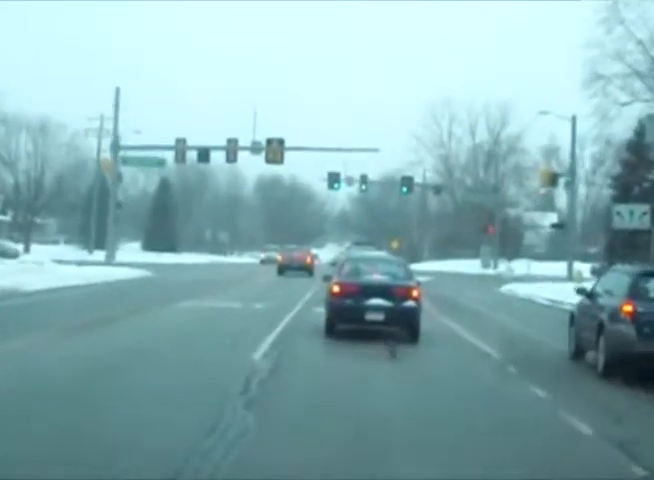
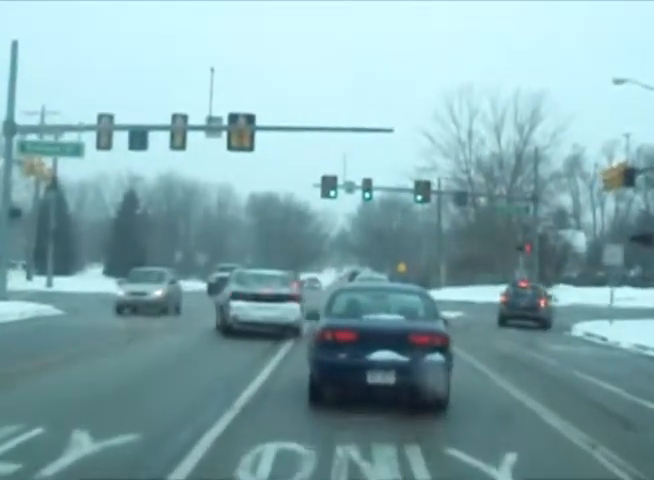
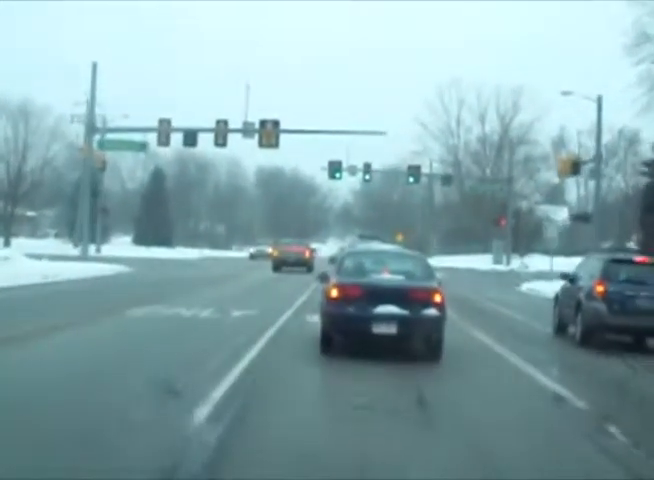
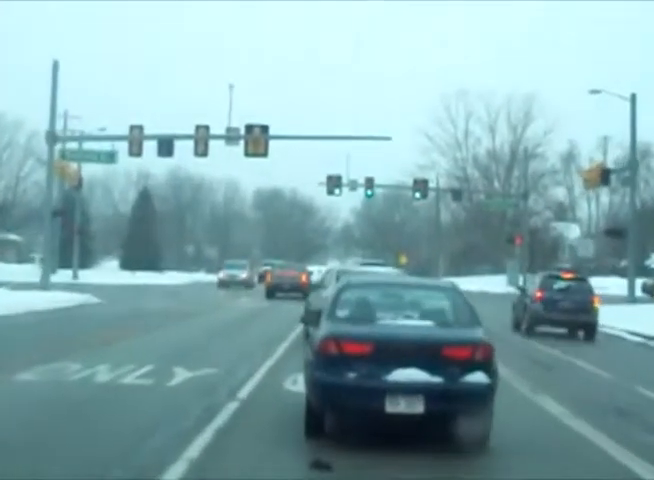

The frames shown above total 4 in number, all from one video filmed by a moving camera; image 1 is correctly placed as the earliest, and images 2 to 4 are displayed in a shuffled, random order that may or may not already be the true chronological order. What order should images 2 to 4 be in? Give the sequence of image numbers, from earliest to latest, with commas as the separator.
3, 4, 2
